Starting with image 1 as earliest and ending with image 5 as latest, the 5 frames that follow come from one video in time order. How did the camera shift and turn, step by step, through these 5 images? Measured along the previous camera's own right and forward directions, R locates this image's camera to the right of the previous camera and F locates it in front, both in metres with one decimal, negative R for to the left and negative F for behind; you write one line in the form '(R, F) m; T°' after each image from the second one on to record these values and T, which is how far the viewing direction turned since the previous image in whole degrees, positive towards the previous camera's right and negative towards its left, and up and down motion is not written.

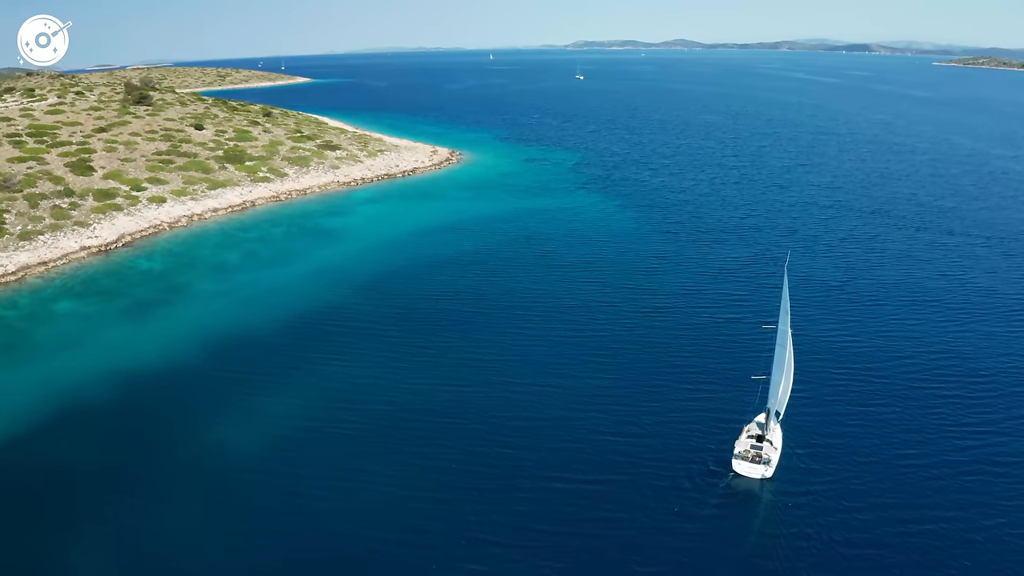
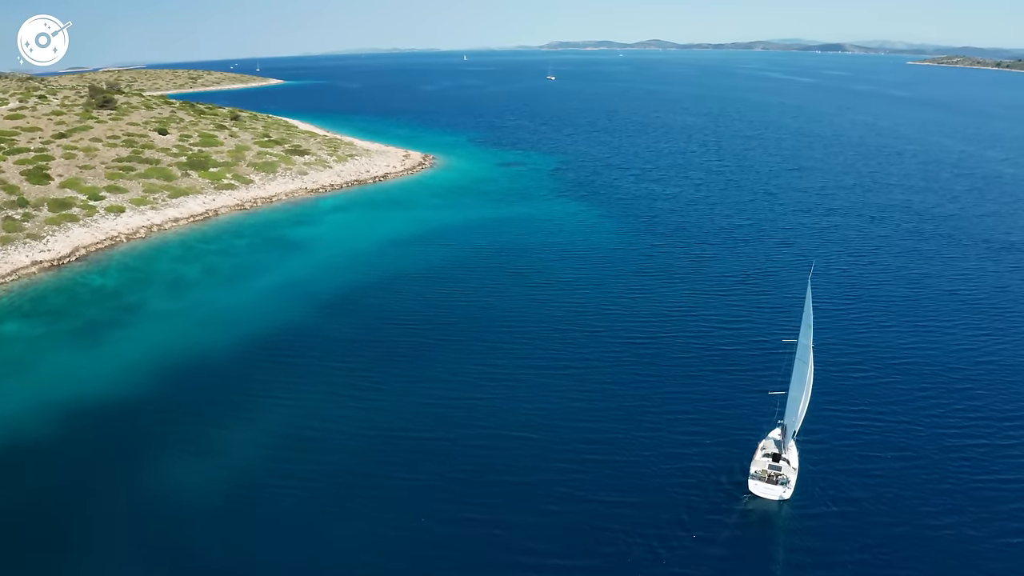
(-0.1, +3.7) m; +2°
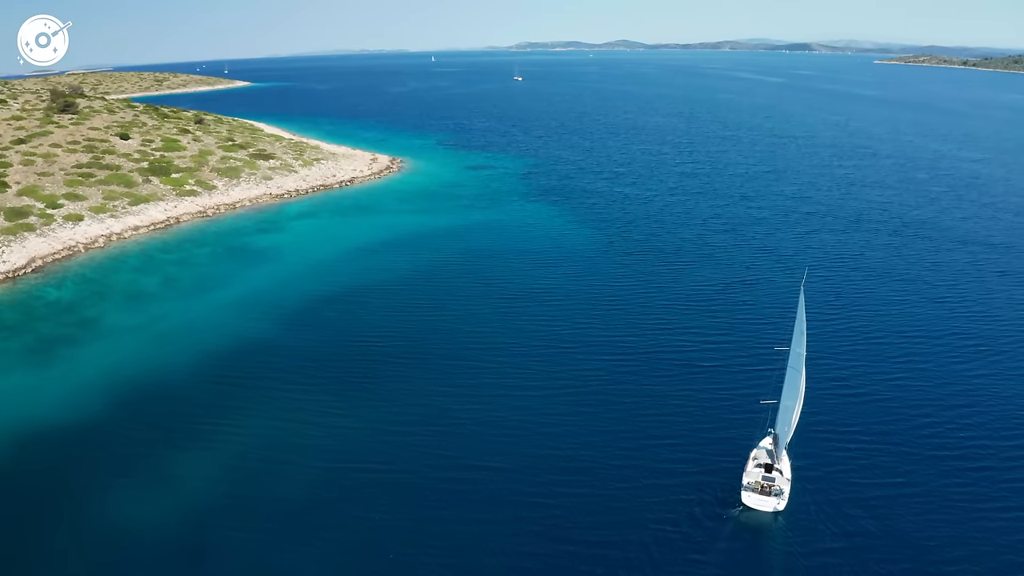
(+0.1, +2.4) m; +2°
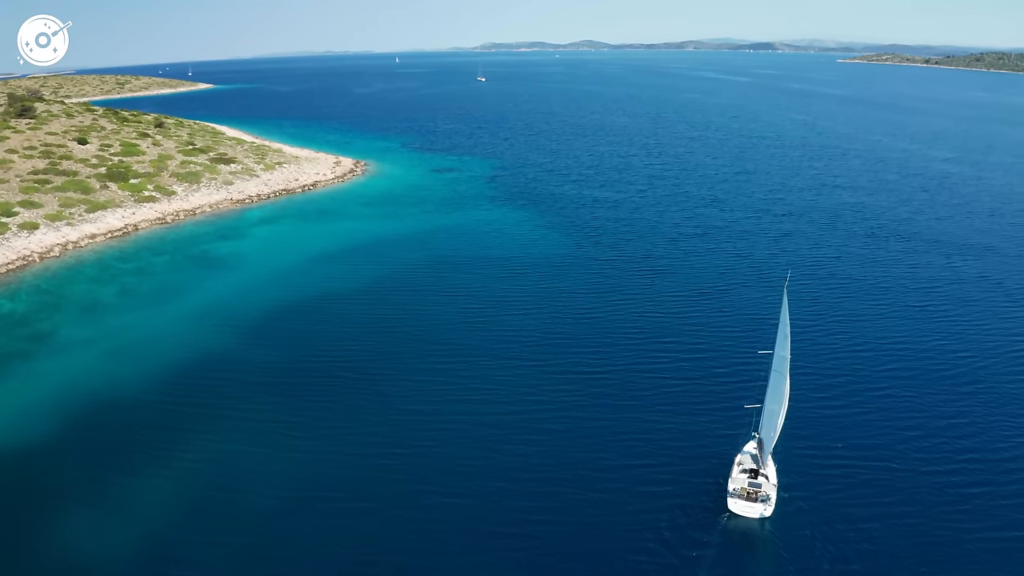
(+0.1, +2.1) m; +3°
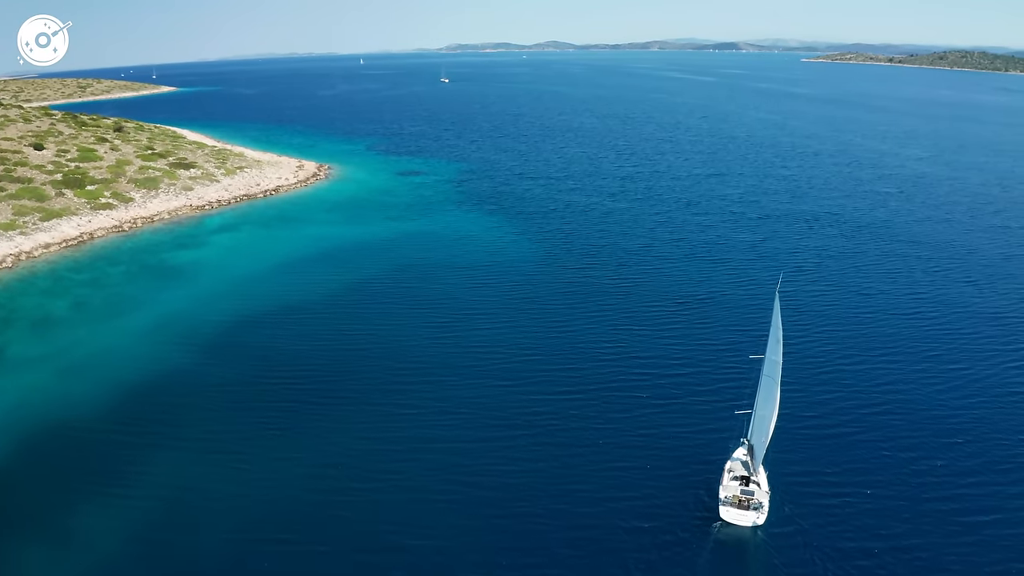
(0.0, +2.3) m; +3°
